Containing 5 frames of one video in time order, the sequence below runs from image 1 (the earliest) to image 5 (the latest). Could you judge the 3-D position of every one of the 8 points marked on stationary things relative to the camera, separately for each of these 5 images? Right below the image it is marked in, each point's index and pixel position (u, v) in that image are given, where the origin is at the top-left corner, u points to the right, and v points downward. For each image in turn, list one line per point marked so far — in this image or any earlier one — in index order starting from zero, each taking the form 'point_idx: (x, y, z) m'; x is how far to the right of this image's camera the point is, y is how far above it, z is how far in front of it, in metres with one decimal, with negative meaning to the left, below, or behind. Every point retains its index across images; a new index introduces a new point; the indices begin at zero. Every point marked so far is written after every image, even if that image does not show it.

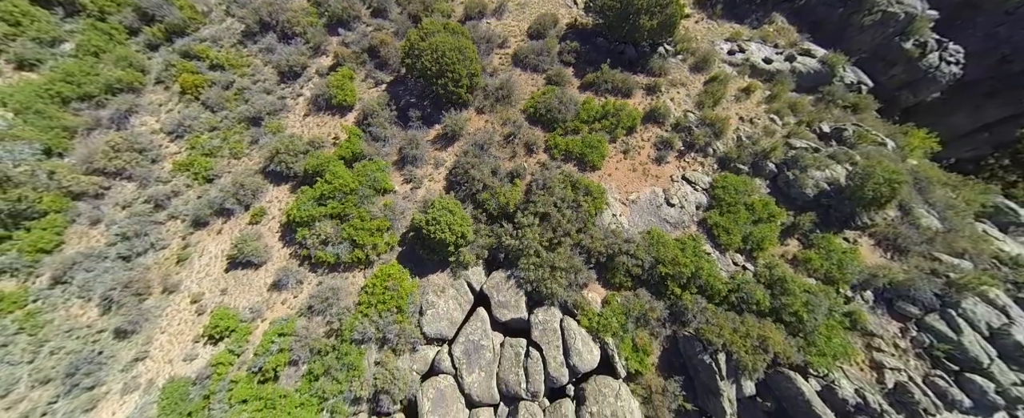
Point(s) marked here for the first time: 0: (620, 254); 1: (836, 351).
0: (+3.5, -1.5, +11.3) m
1: (+10.0, -4.4, +10.4) m
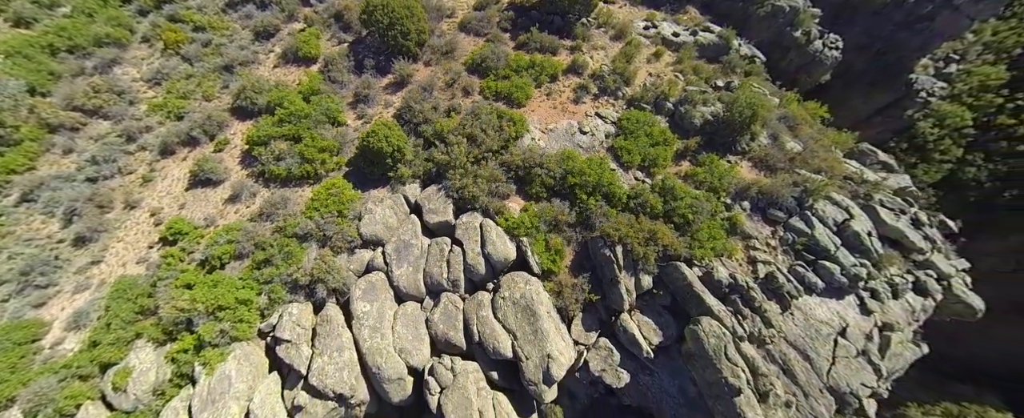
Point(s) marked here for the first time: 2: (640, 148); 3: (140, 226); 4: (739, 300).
0: (+0.9, +1.6, +13.2) m
1: (+7.3, -1.3, +12.1) m
2: (+5.1, +2.4, +13.5) m
3: (-14.9, -0.7, +13.6) m
4: (+7.6, -3.0, +11.4) m
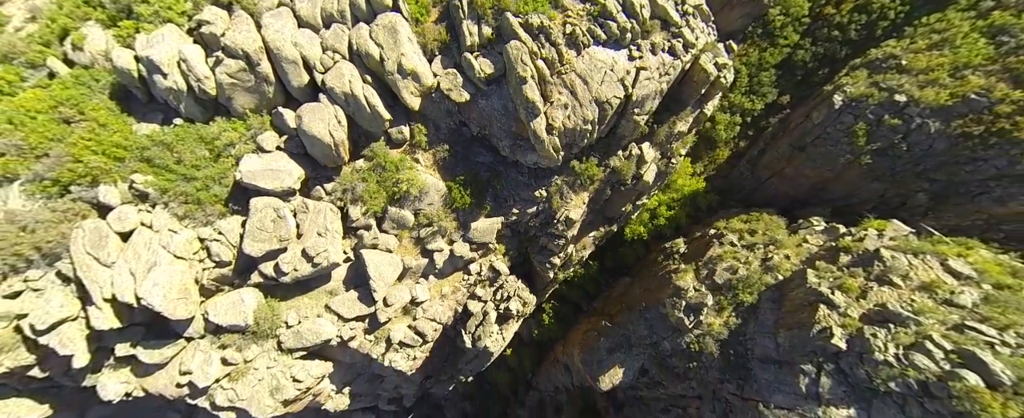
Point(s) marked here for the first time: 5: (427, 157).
0: (-5.0, +13.4, +17.0) m
1: (+1.3, +10.1, +17.0) m
2: (-0.8, +14.1, +17.7) m
3: (-20.9, +12.0, +16.3) m
4: (+1.6, +8.3, +16.5) m
5: (-4.6, +2.9, +18.2) m
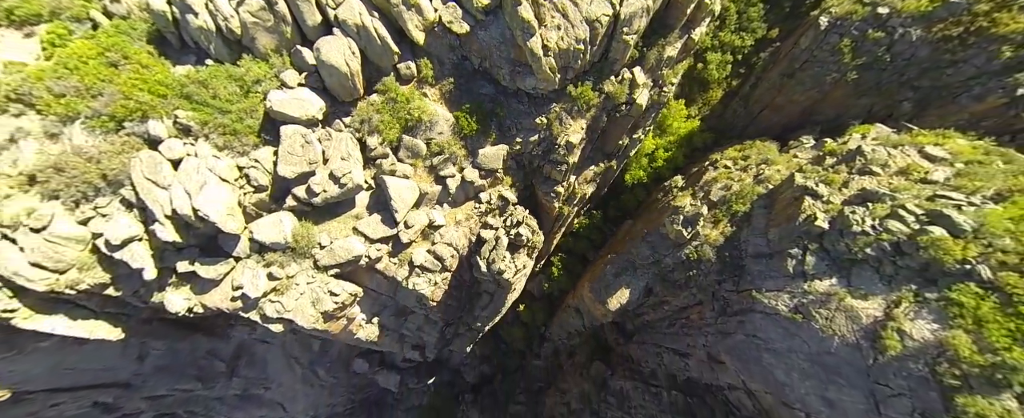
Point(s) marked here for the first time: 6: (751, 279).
0: (-5.8, +17.4, +18.2) m
1: (+0.8, +14.5, +18.1) m
2: (-1.6, +18.4, +18.7) m
3: (-21.5, +14.9, +17.8) m
4: (+1.2, +12.7, +17.7) m
5: (-4.6, +7.0, +19.7) m
6: (+13.5, -3.9, +19.1) m
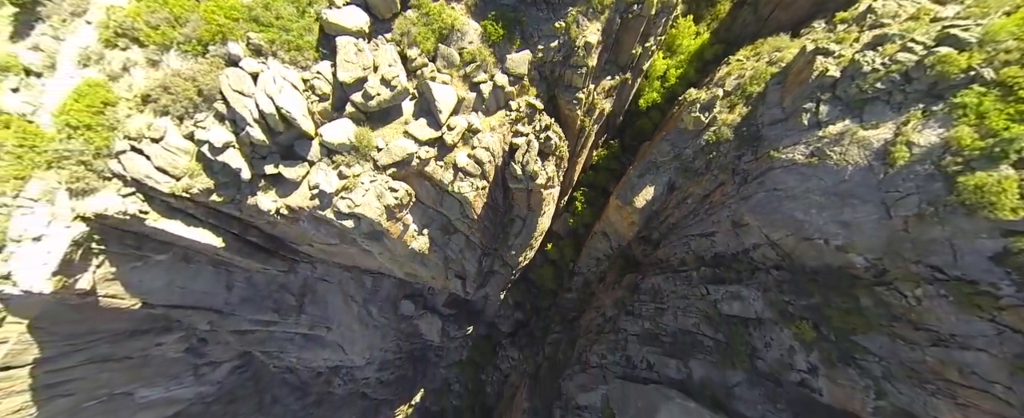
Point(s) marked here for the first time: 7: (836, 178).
0: (-5.6, +23.4, +19.6) m
1: (+1.2, +21.1, +19.3) m
2: (-1.5, +24.7, +19.9) m
3: (-21.0, +19.4, +20.2) m
4: (+1.7, +19.3, +19.0) m
5: (-3.3, +13.2, +21.6) m
6: (+15.6, +4.0, +20.6) m
7: (+16.3, +1.6, +17.0) m
